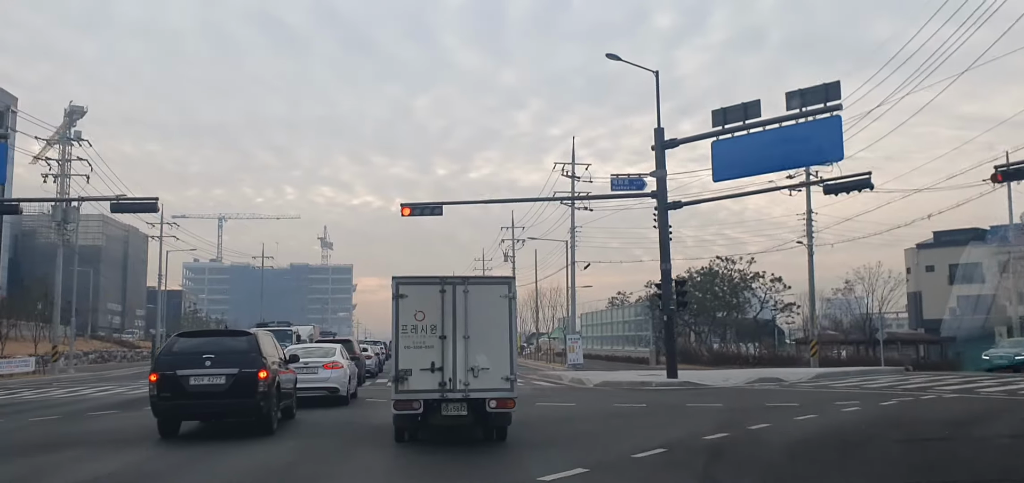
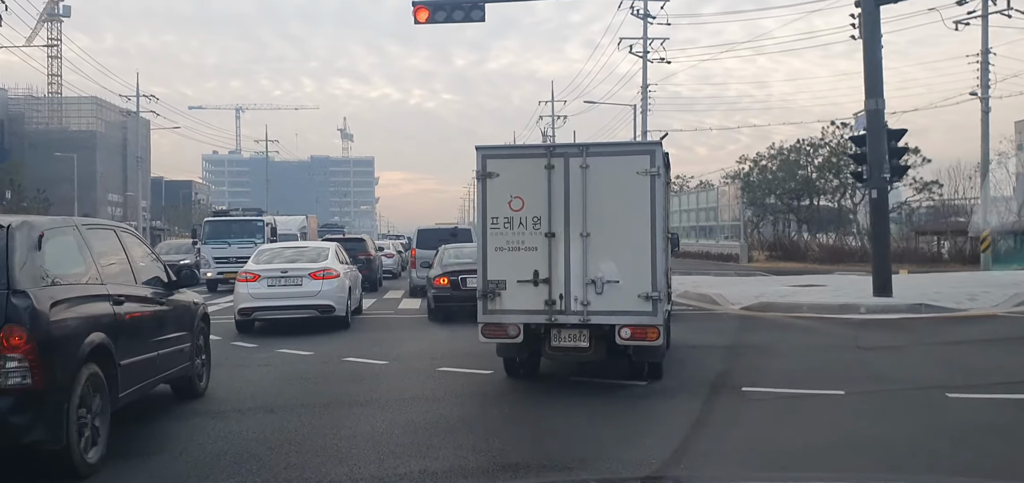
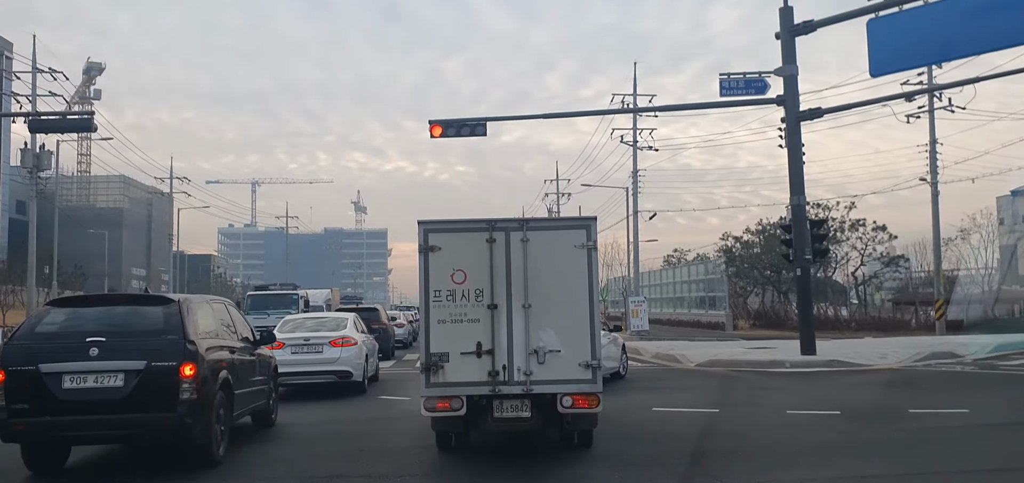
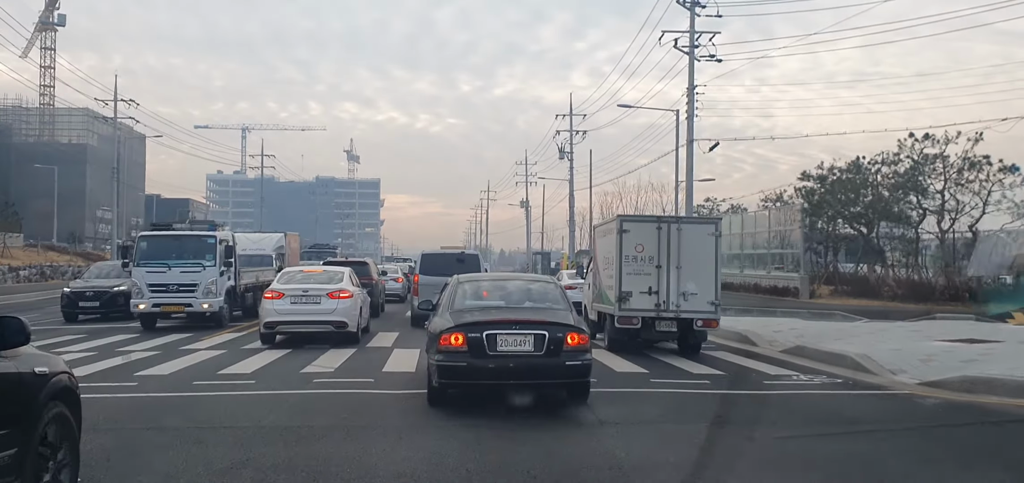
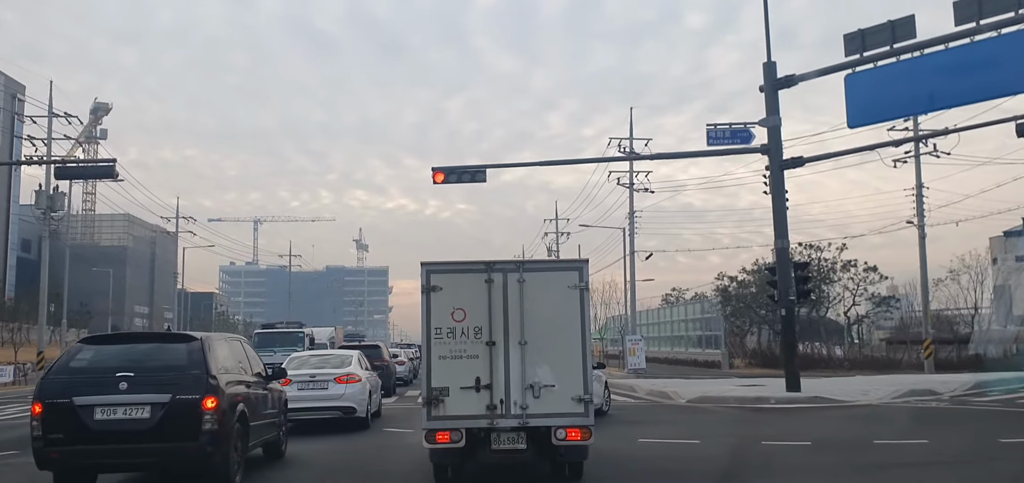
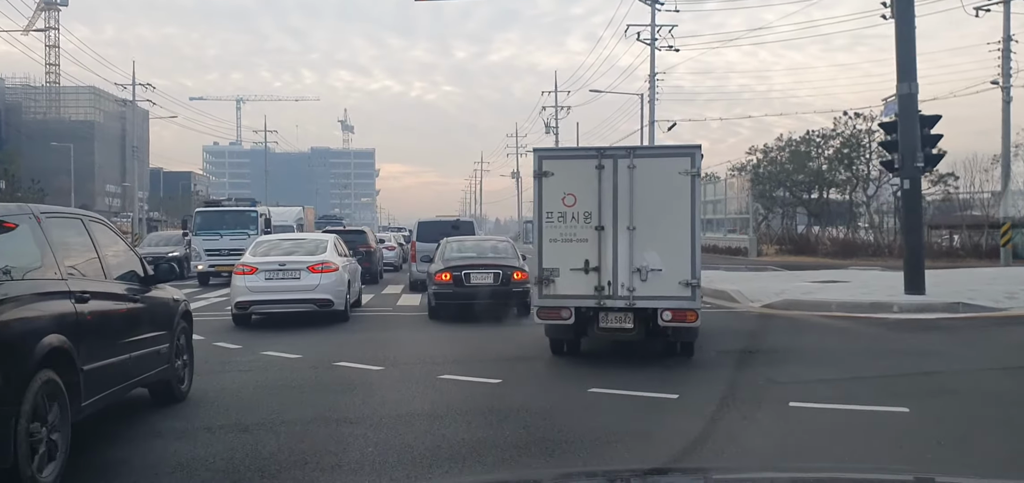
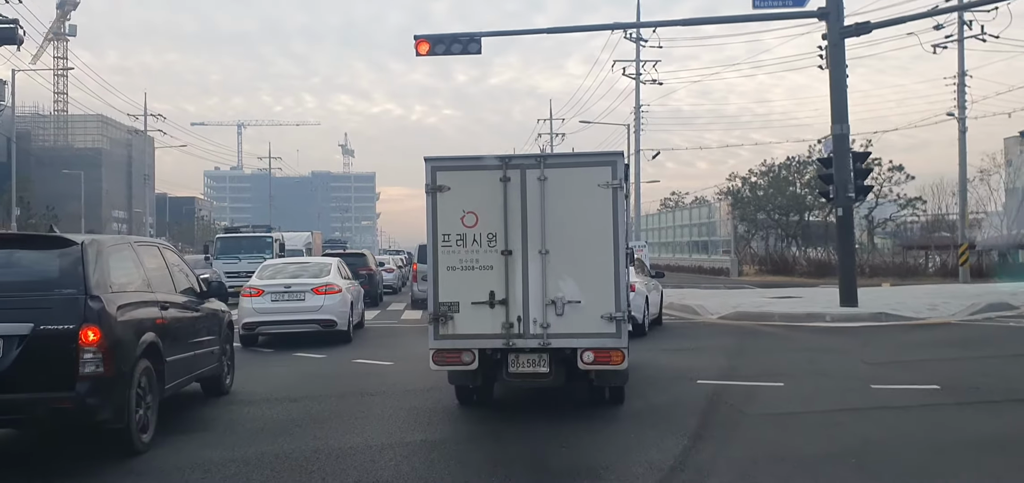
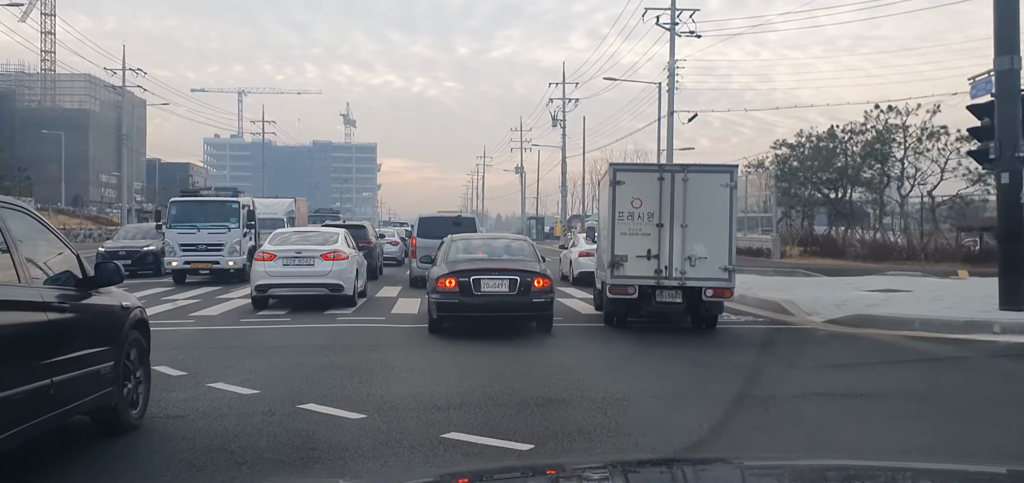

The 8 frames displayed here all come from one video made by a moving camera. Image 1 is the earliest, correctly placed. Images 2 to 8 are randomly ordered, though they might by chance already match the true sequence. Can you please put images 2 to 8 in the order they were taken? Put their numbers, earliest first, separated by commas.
5, 3, 7, 2, 6, 8, 4
